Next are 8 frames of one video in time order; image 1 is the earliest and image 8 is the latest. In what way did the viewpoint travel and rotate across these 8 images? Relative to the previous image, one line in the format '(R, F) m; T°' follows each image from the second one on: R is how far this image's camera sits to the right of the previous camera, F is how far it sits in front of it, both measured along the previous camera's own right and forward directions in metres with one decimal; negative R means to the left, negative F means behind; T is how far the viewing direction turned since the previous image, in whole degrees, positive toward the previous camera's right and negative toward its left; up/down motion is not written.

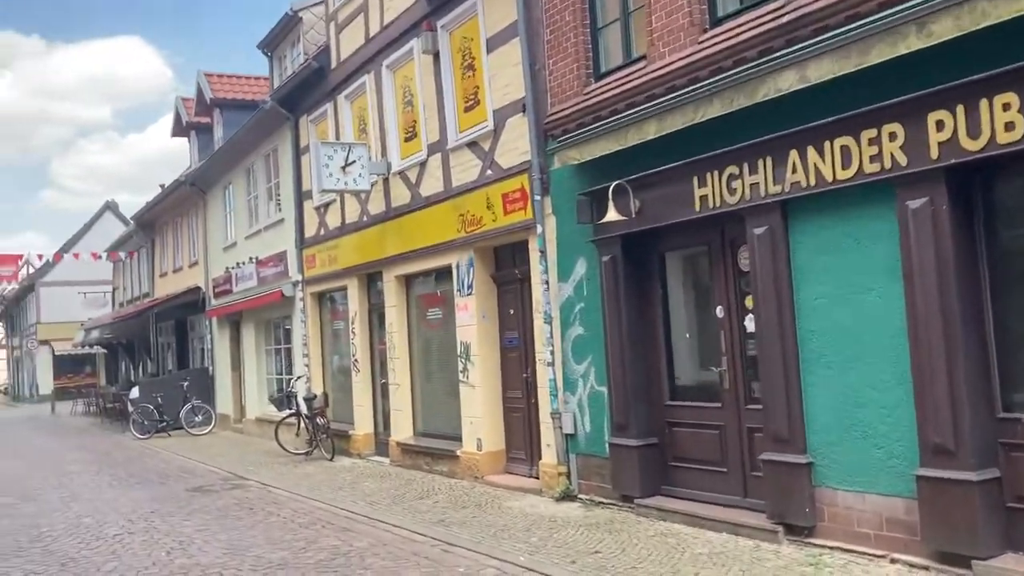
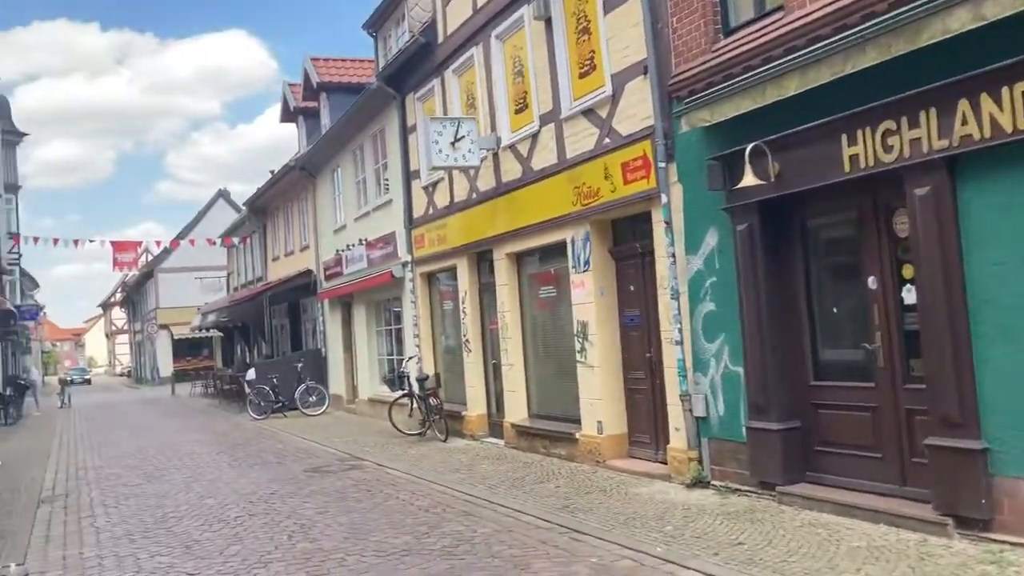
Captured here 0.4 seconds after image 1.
(-0.2, +0.4) m; -6°
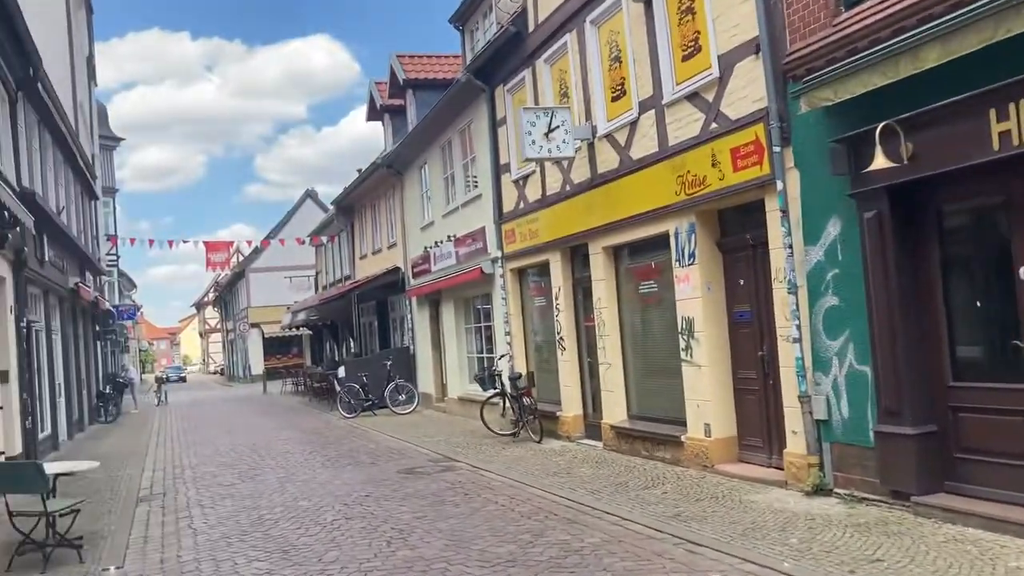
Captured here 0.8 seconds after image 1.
(-0.2, +0.4) m; -5°
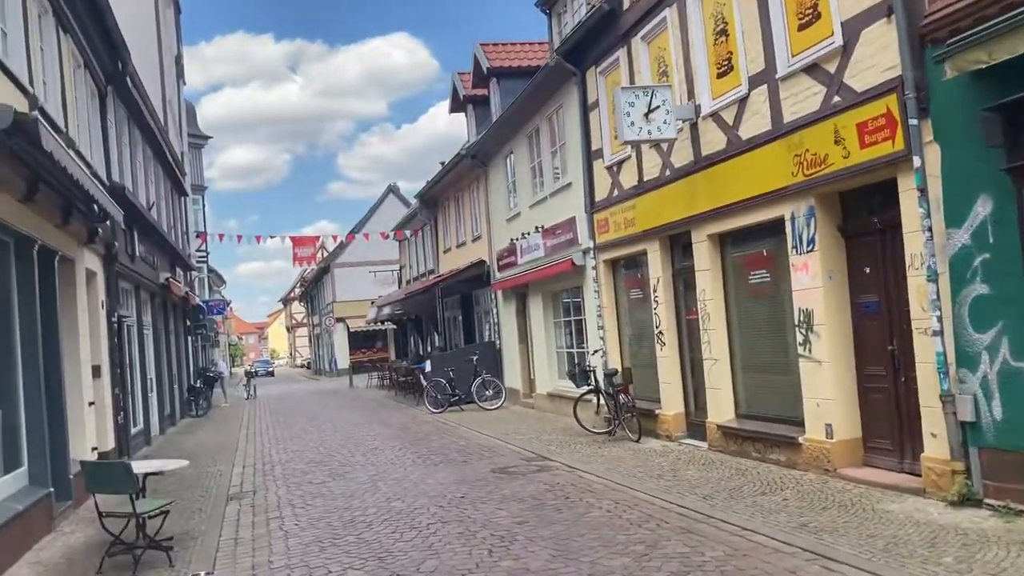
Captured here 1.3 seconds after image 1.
(-0.2, +0.5) m; -5°
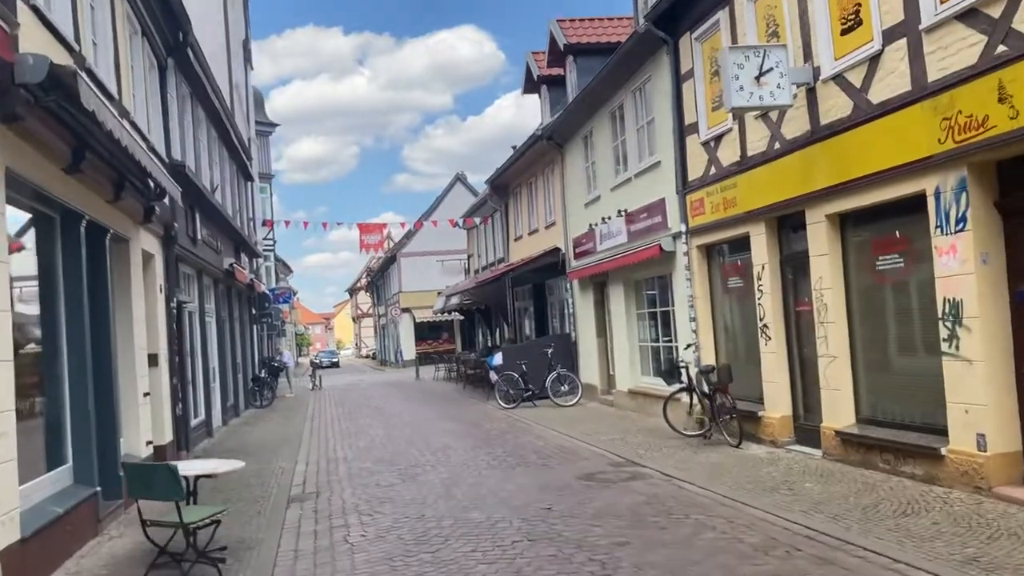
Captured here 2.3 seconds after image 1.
(-0.2, +1.0) m; -4°
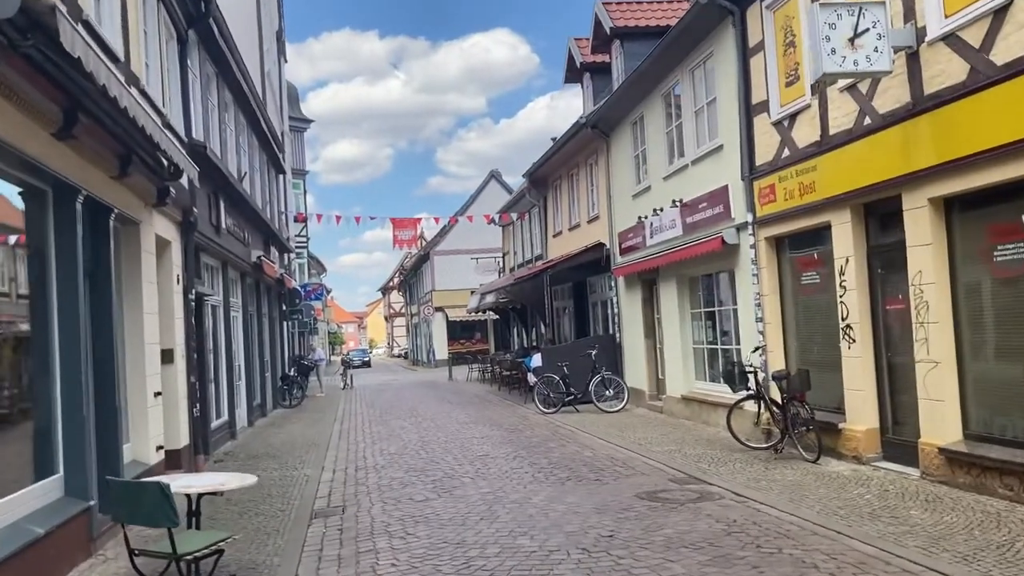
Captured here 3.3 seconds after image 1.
(-0.2, +1.1) m; -2°
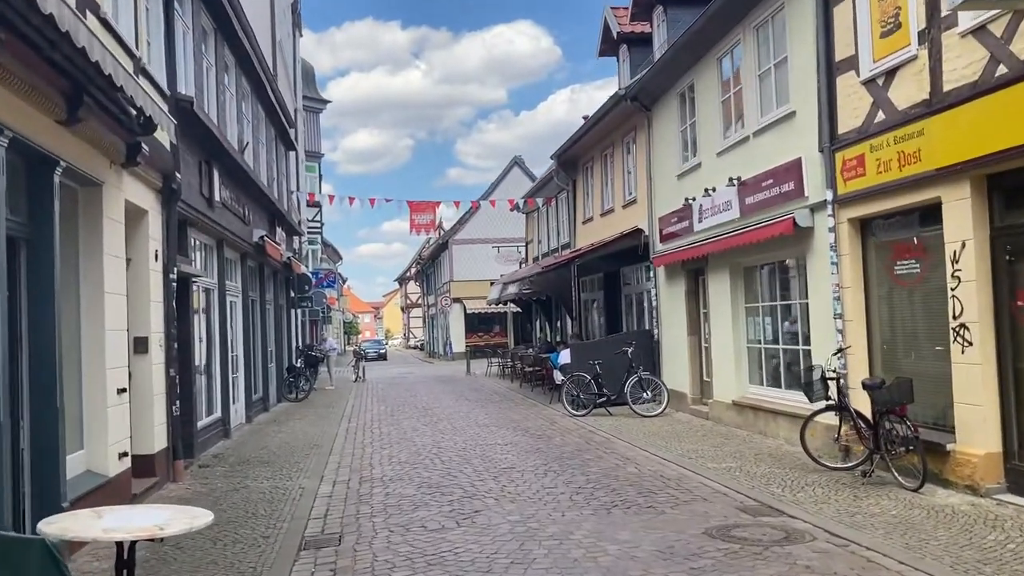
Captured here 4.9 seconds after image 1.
(-0.2, +1.6) m; -1°
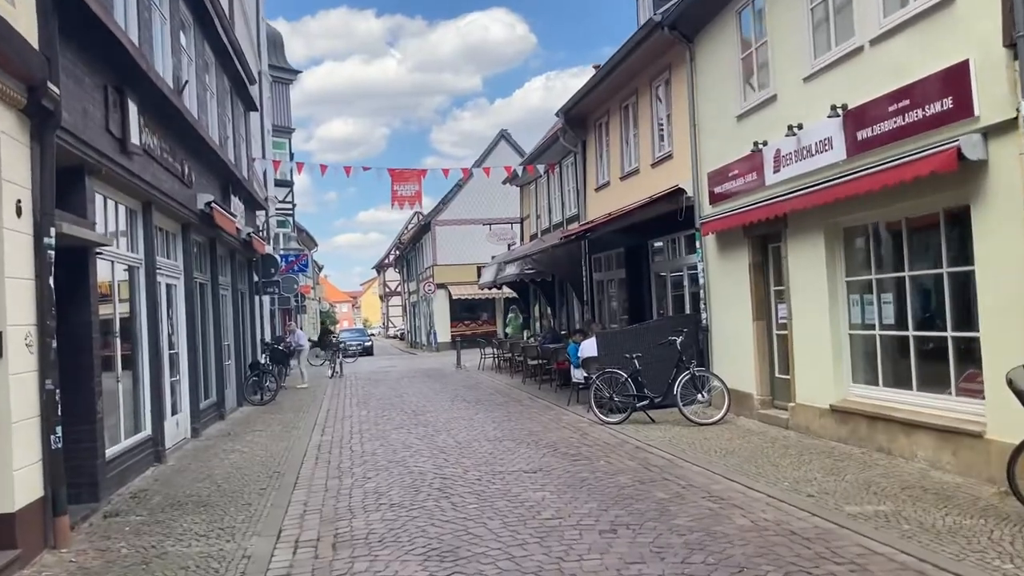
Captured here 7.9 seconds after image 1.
(-0.4, +3.1) m; +1°
